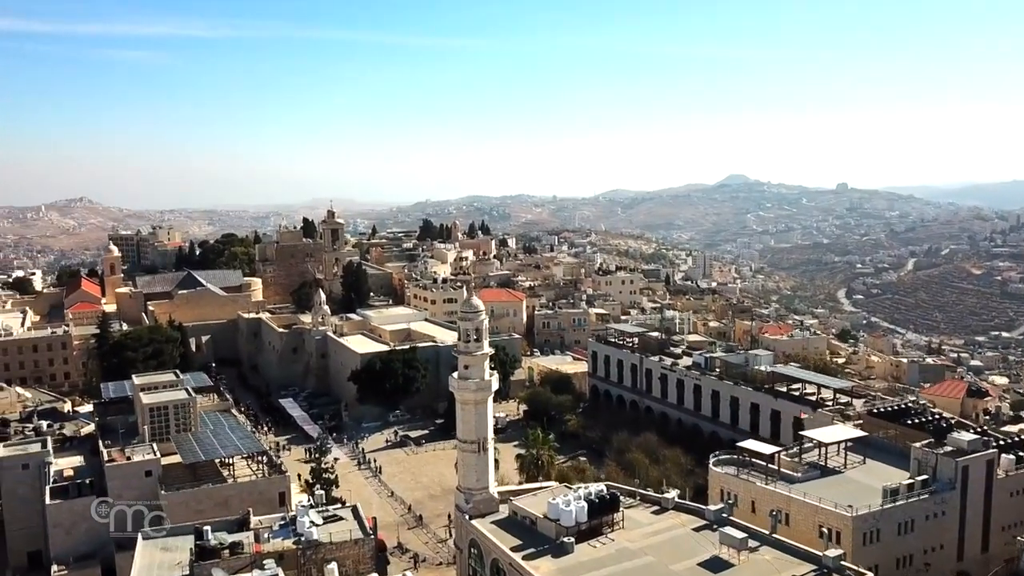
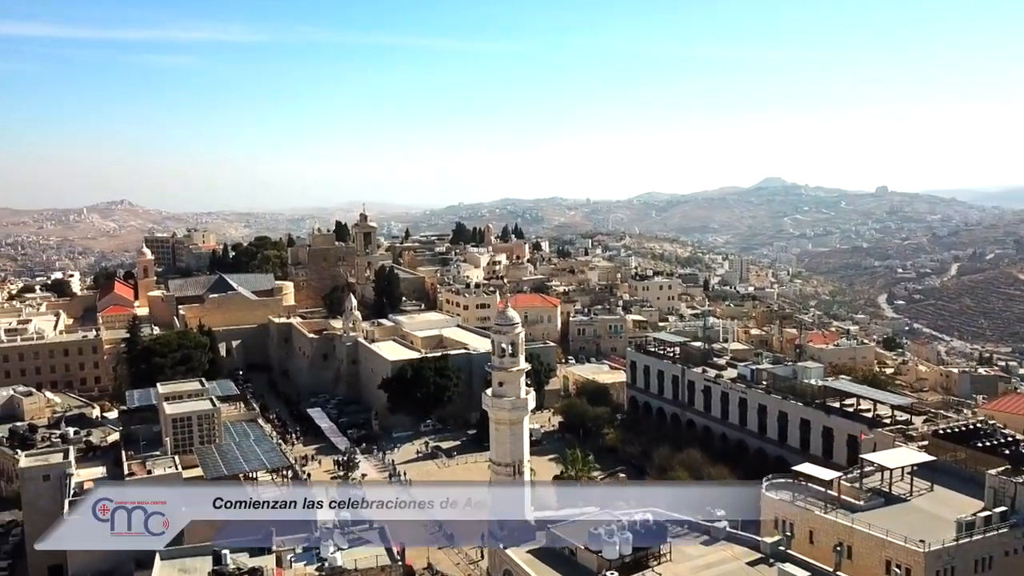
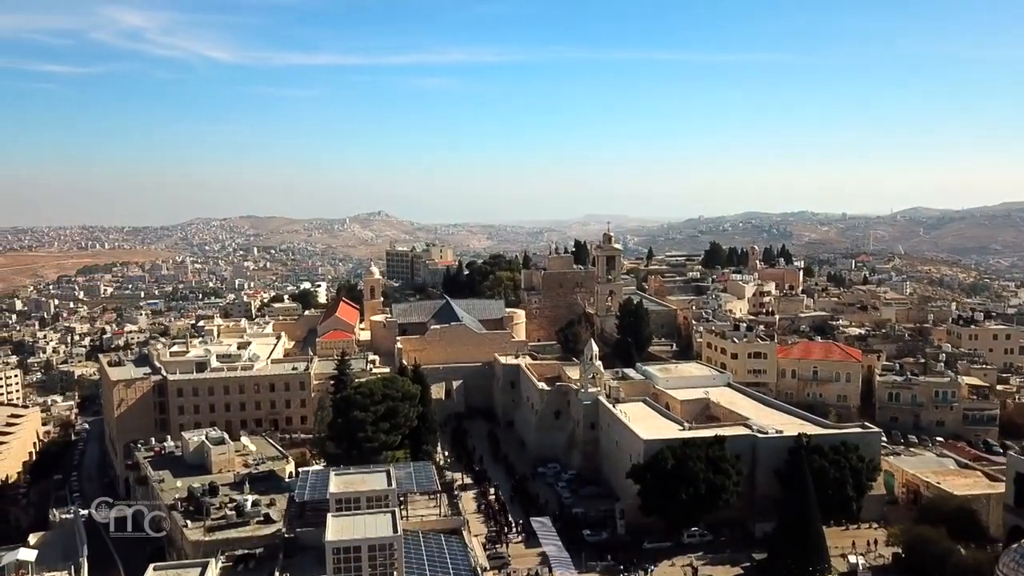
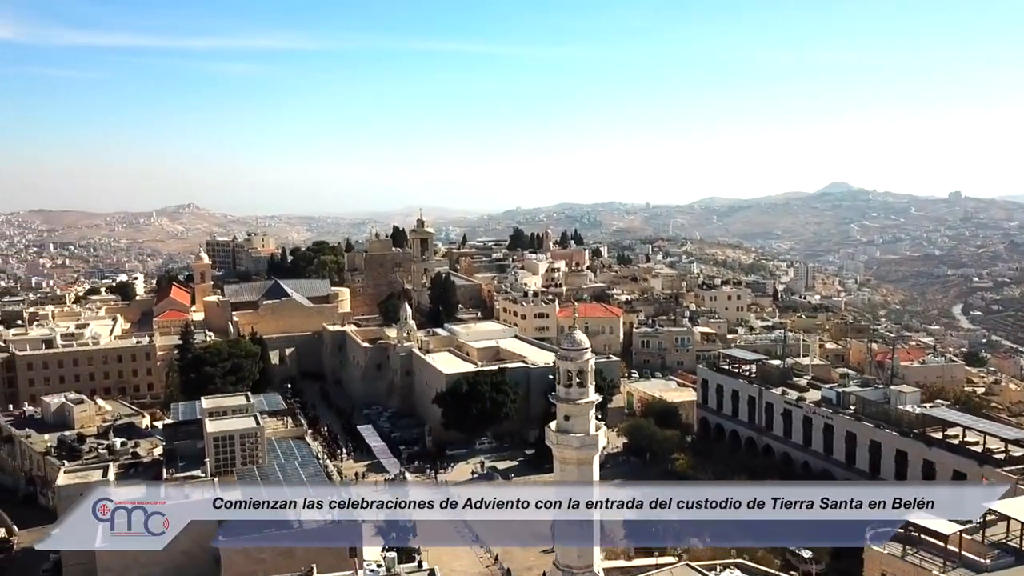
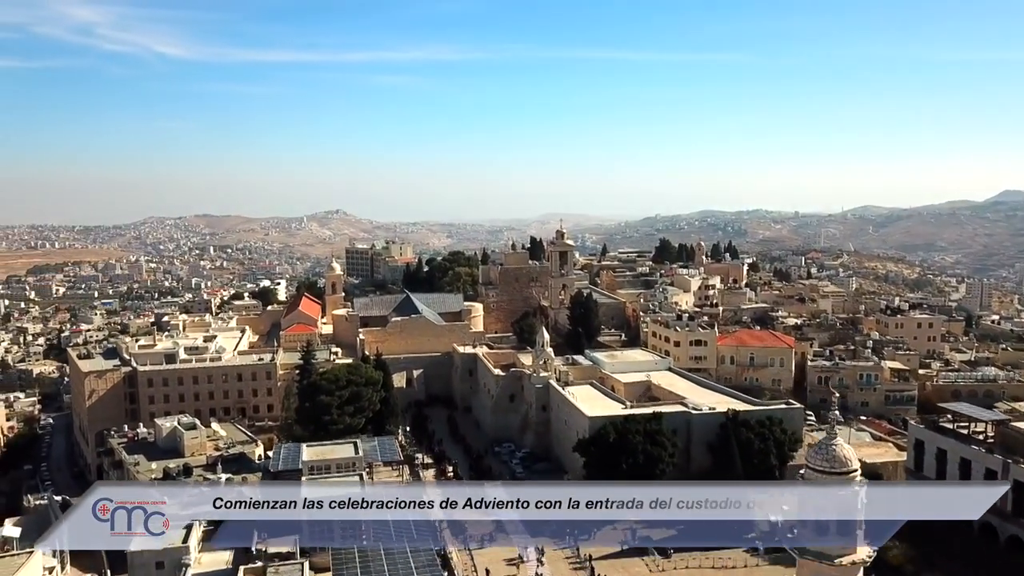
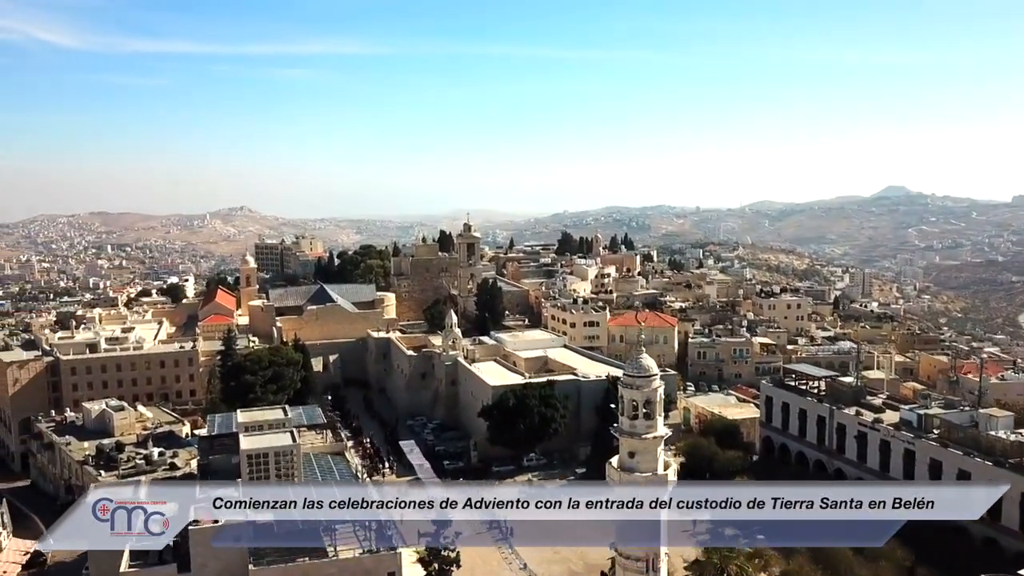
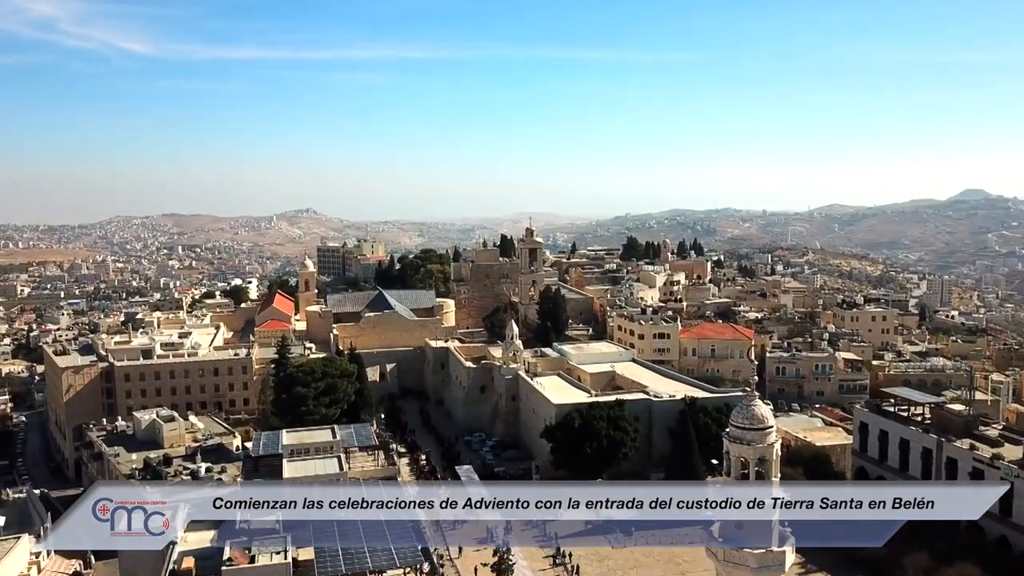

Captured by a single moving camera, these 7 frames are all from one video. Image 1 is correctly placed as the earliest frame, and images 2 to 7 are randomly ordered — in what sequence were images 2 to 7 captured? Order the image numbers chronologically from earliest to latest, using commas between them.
2, 4, 6, 7, 5, 3
